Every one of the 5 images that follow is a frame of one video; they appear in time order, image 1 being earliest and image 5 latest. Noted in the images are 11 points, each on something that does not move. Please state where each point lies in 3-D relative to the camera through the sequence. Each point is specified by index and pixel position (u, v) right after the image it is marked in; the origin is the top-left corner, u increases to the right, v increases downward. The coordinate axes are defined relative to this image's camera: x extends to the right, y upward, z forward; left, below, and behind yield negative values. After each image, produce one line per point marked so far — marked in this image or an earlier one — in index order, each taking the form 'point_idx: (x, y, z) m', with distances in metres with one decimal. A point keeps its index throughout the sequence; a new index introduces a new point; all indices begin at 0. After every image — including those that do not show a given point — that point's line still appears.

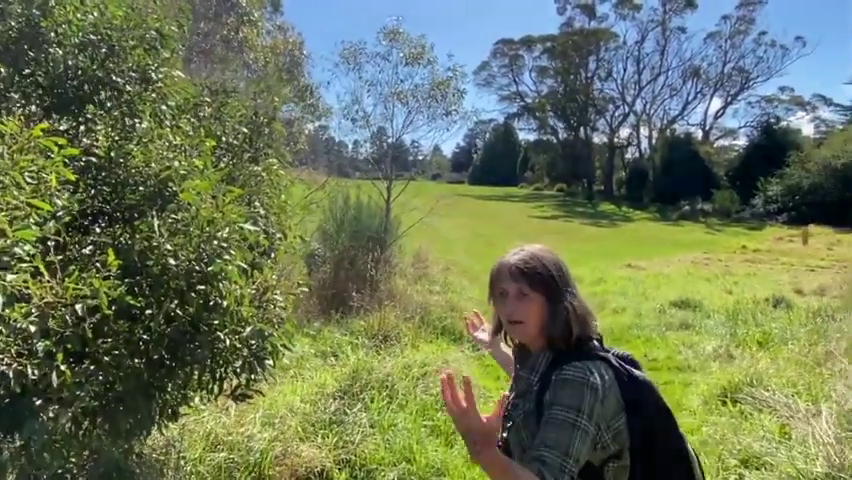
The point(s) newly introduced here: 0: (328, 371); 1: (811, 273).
0: (-0.9, -1.2, +5.6) m
1: (+10.9, -0.9, +17.8) m
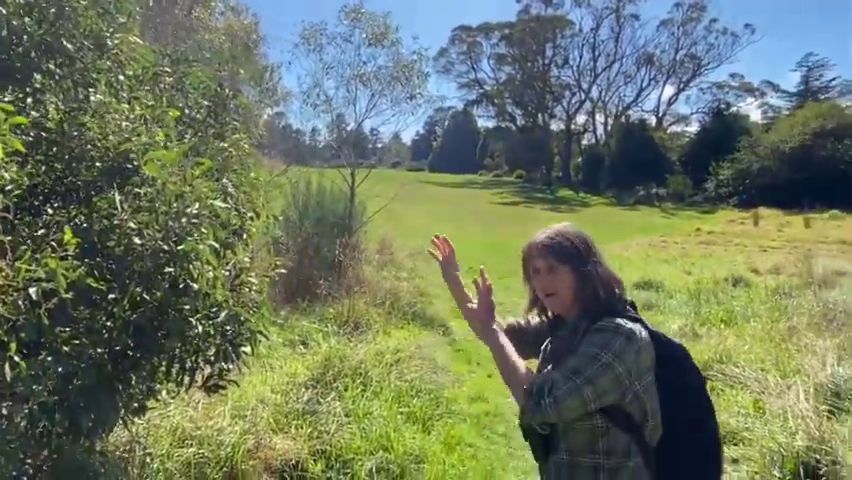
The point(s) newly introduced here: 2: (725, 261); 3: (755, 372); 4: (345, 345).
0: (-1.1, -1.0, +5.4) m
1: (+9.8, -0.4, +18.3) m
2: (+7.9, -0.6, +16.5) m
3: (+3.0, -1.2, +5.7) m
4: (-0.8, -1.0, +5.8) m
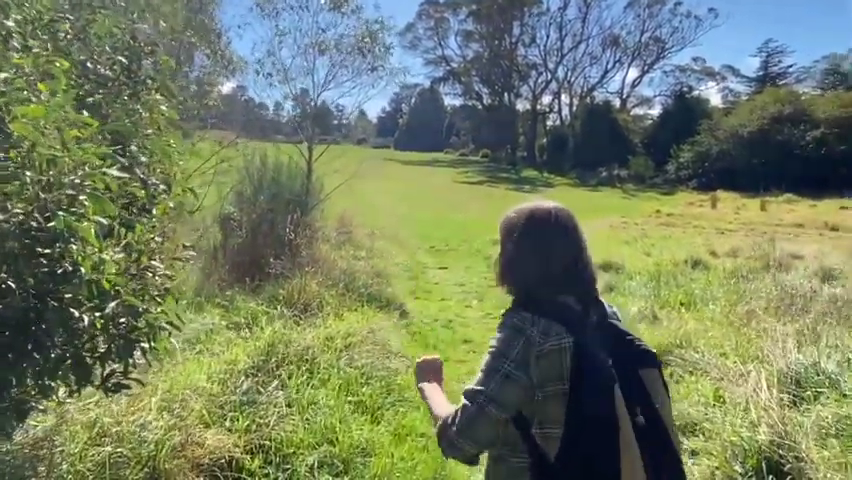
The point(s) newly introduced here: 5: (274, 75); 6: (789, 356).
0: (-1.5, -0.9, +5.1) m
1: (+8.7, +0.2, +18.5) m
2: (+6.8, -0.1, +16.7) m
3: (+2.6, -1.1, +5.6) m
4: (-1.2, -0.8, +5.4) m
5: (-2.7, +2.9, +11.2) m
6: (+2.9, -0.9, +5.0) m
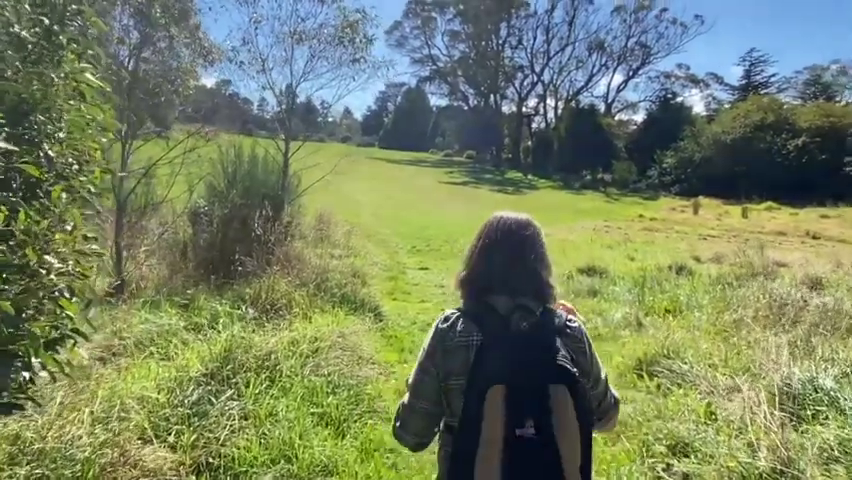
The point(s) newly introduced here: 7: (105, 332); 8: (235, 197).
0: (-1.7, -0.8, +4.7) m
1: (+8.2, 0.0, +18.4) m
2: (+6.3, -0.2, +16.5) m
3: (+2.3, -1.1, +5.3) m
4: (-1.4, -0.7, +5.0) m
5: (-3.0, +3.0, +10.8) m
6: (+2.7, -1.0, +4.7) m
7: (-2.5, -0.7, +4.9) m
8: (-2.7, +0.6, +8.8) m
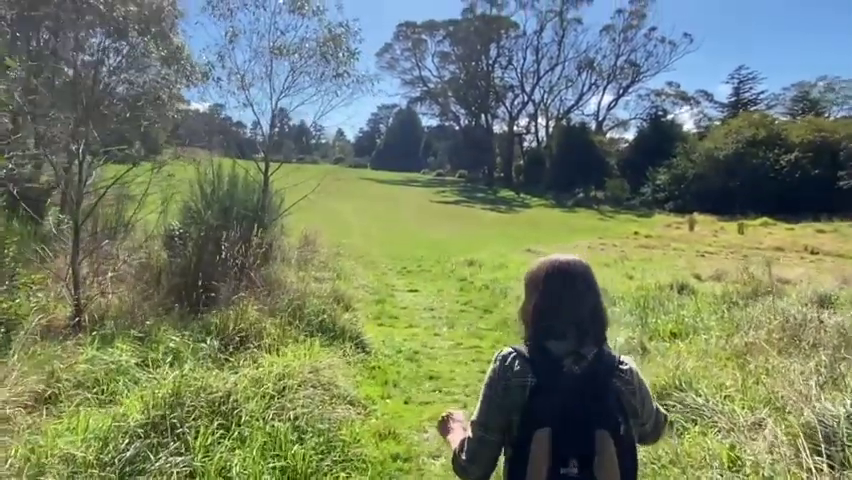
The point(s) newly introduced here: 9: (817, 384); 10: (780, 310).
0: (-1.8, -1.0, +4.1) m
1: (+7.9, -0.5, +17.9) m
2: (+6.1, -0.6, +16.0) m
3: (+2.2, -1.2, +4.7) m
4: (-1.5, -0.9, +4.4) m
5: (-3.2, +2.6, +10.3) m
6: (+2.6, -1.1, +4.2) m
7: (-2.6, -0.9, +4.3) m
8: (-2.9, +0.3, +8.3) m
9: (+2.9, -1.1, +4.8) m
10: (+4.4, -0.9, +7.7) m
